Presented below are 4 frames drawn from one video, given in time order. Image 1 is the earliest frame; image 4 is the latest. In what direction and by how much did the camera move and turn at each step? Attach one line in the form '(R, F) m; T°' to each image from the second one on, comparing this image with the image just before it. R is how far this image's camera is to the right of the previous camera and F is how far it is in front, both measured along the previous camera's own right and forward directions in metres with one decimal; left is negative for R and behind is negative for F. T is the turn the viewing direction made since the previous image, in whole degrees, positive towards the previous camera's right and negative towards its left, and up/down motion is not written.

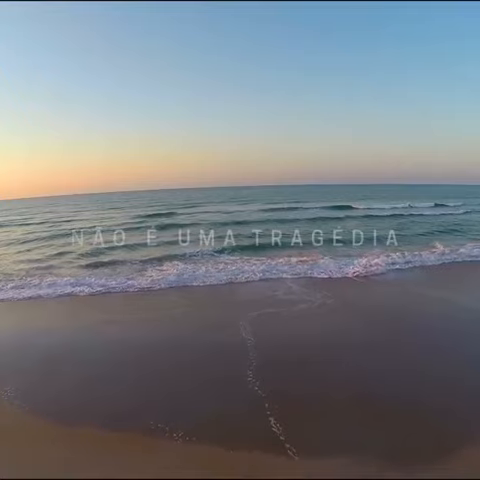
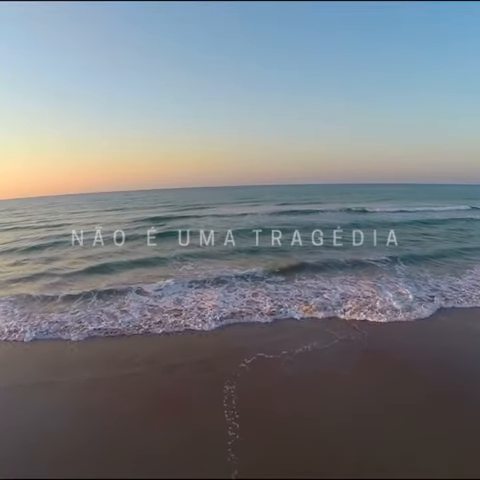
(-0.6, +2.4) m; 0°
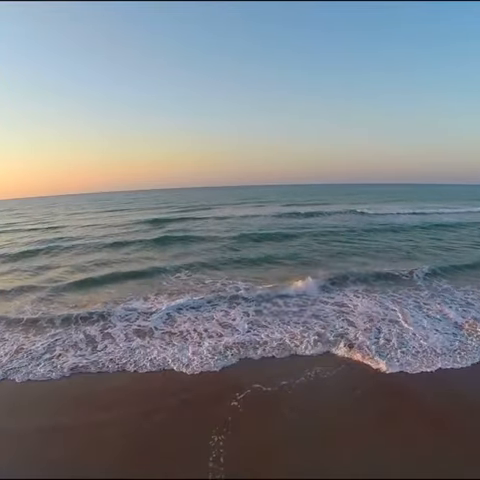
(-0.1, +1.2) m; 0°
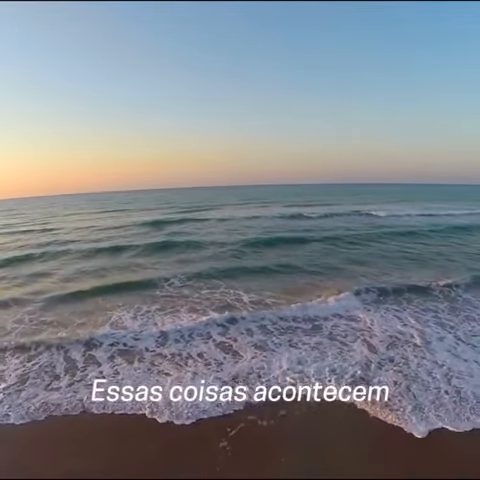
(-0.1, +1.0) m; 0°
